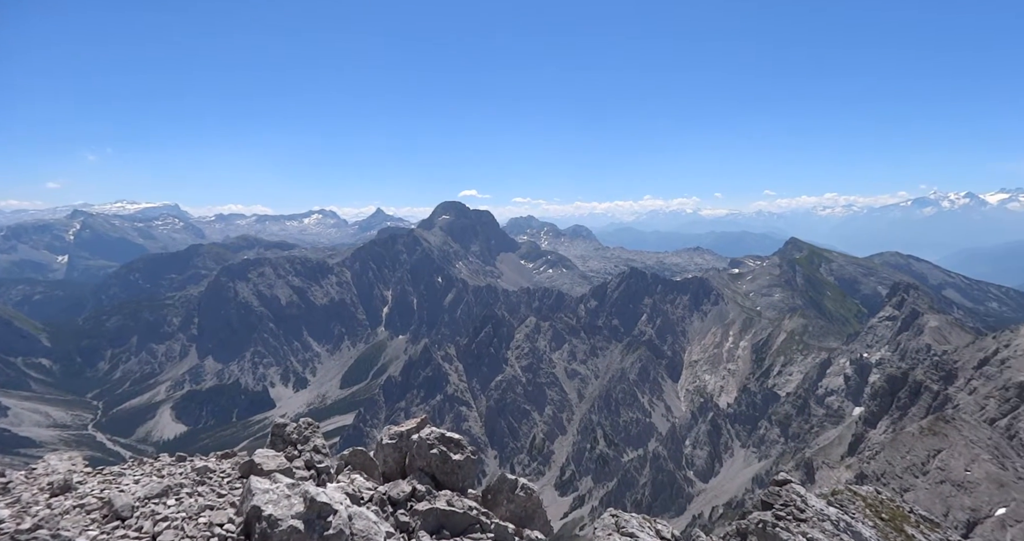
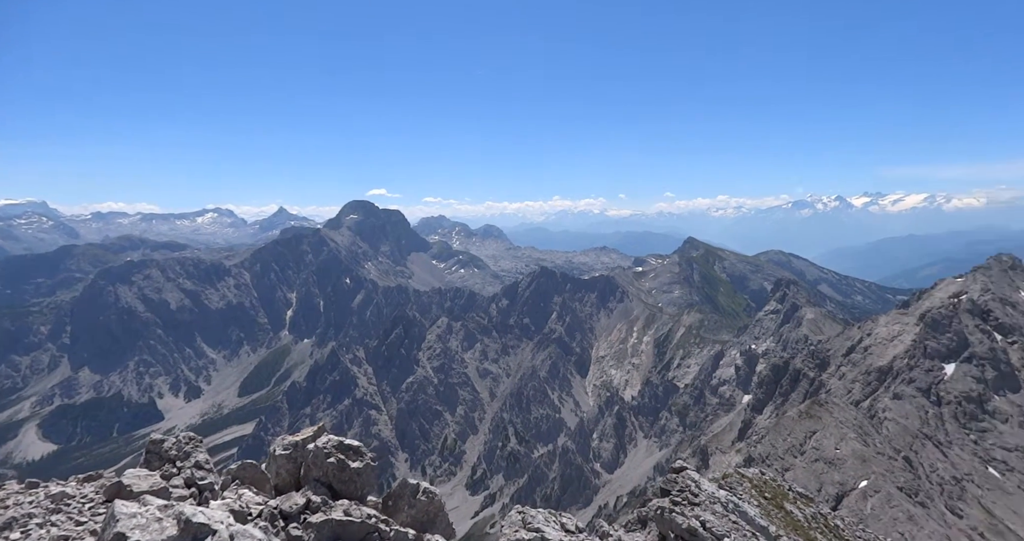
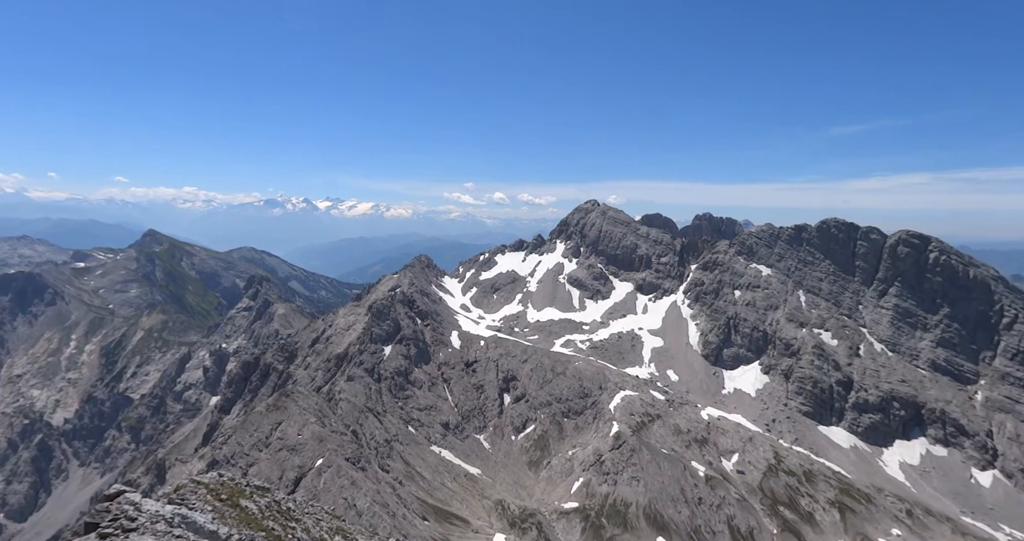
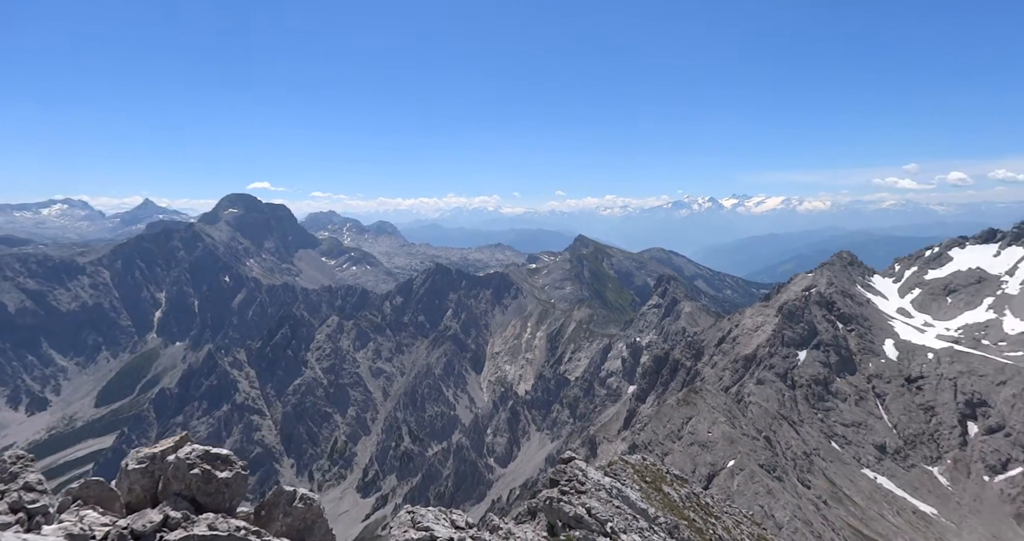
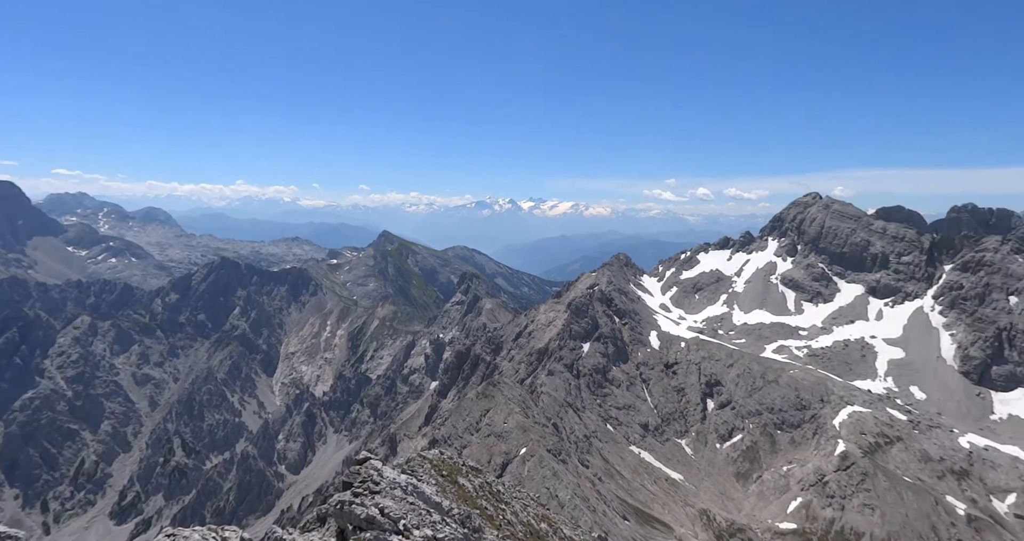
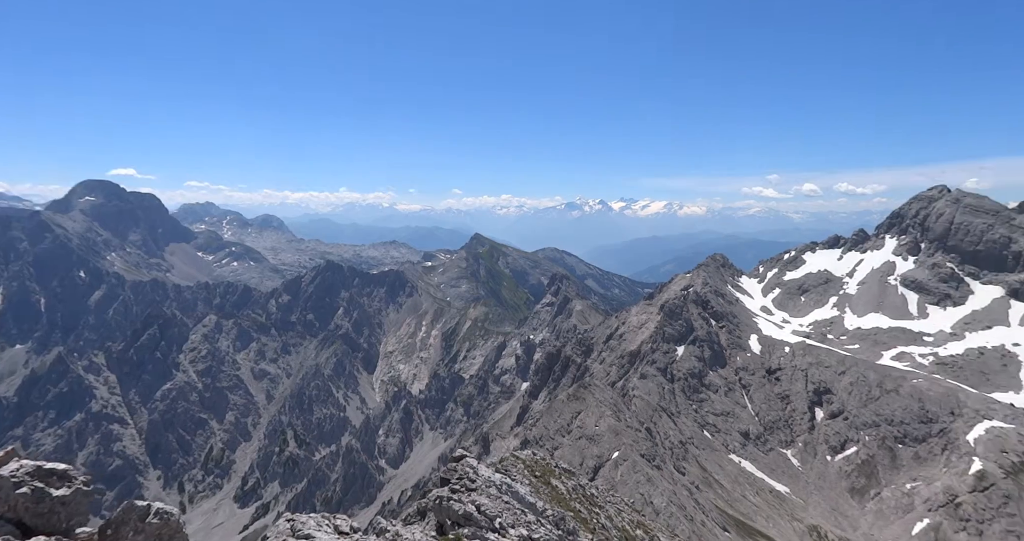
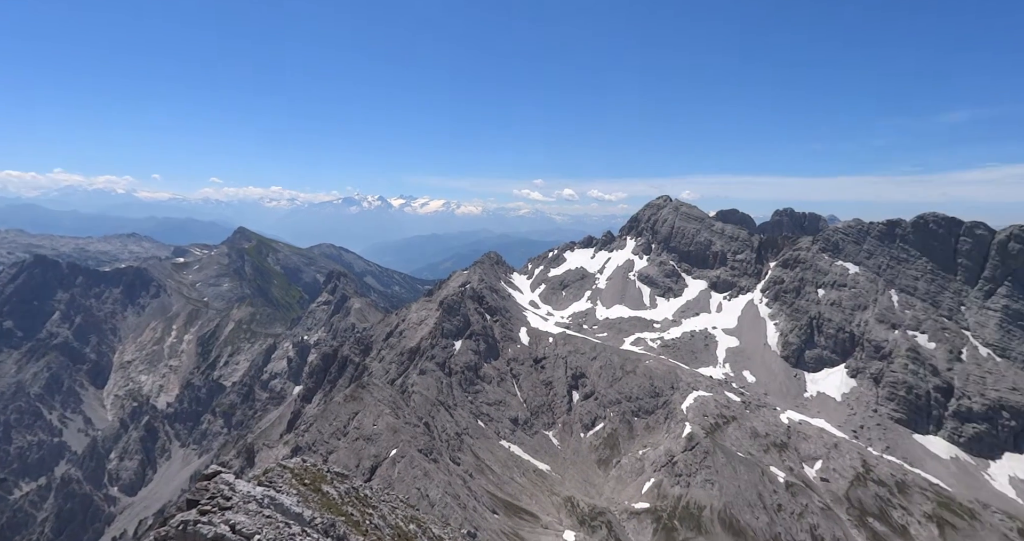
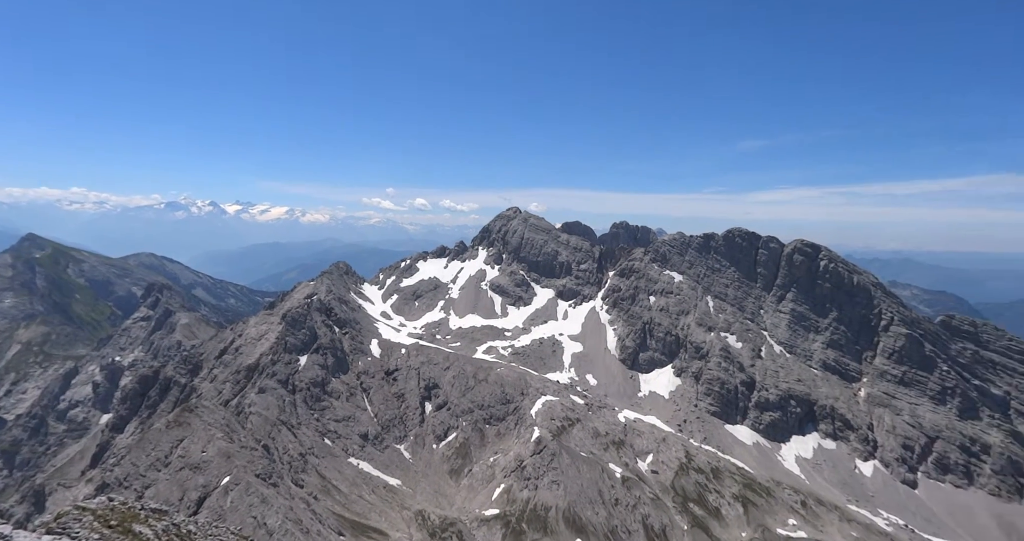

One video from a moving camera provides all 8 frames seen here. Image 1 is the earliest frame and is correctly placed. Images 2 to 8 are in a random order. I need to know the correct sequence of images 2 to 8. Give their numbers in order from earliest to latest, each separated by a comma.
2, 4, 6, 5, 7, 3, 8
